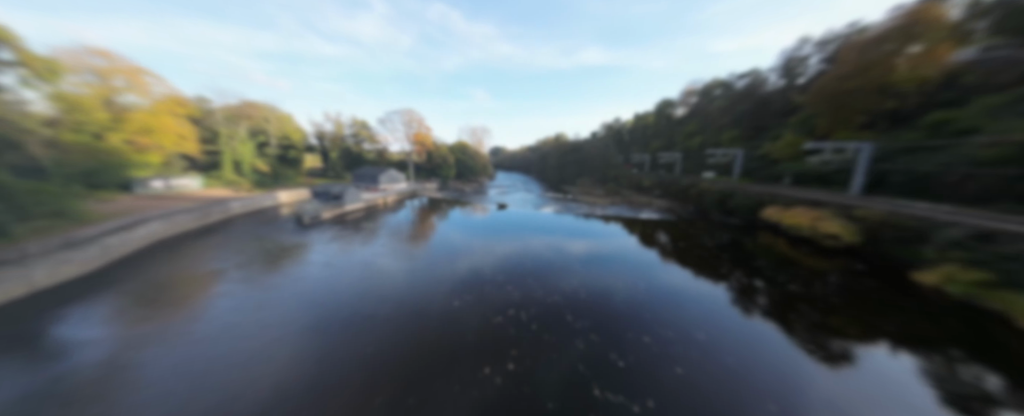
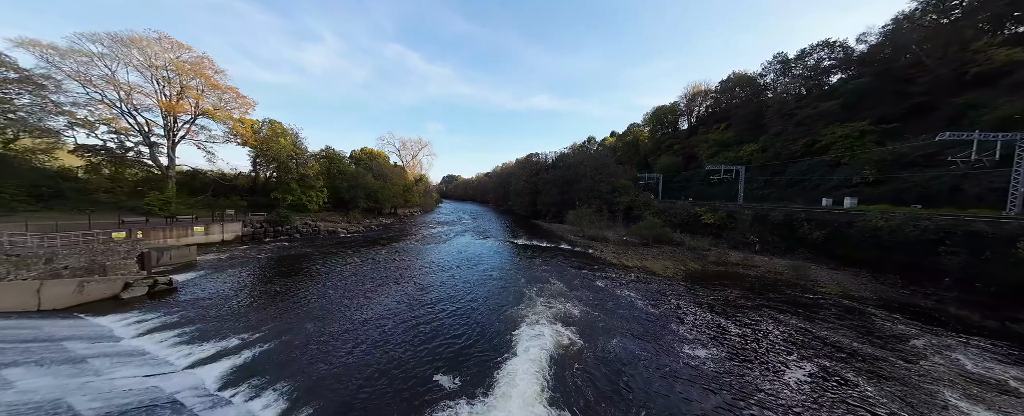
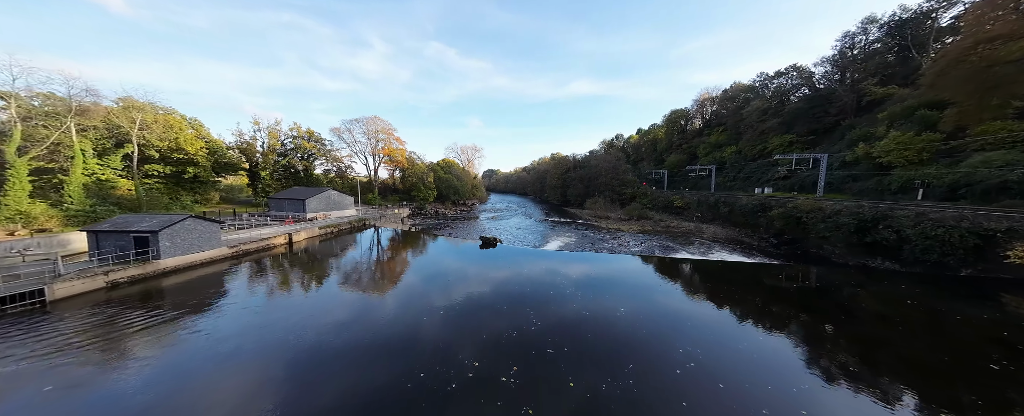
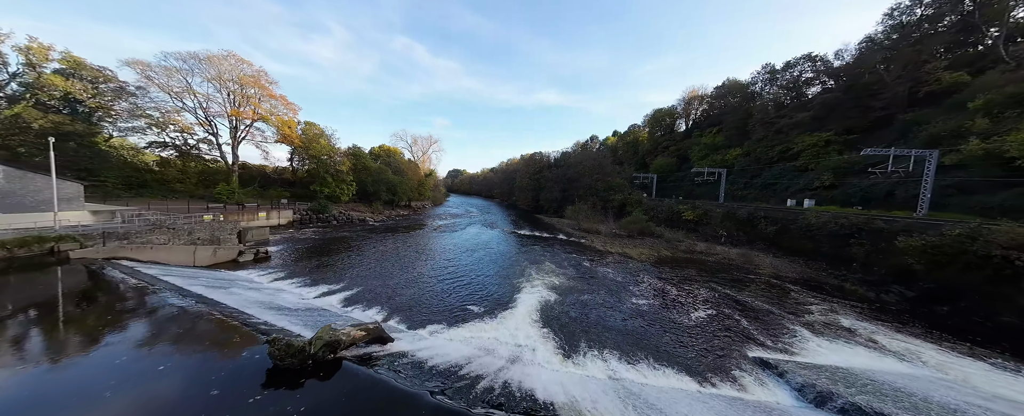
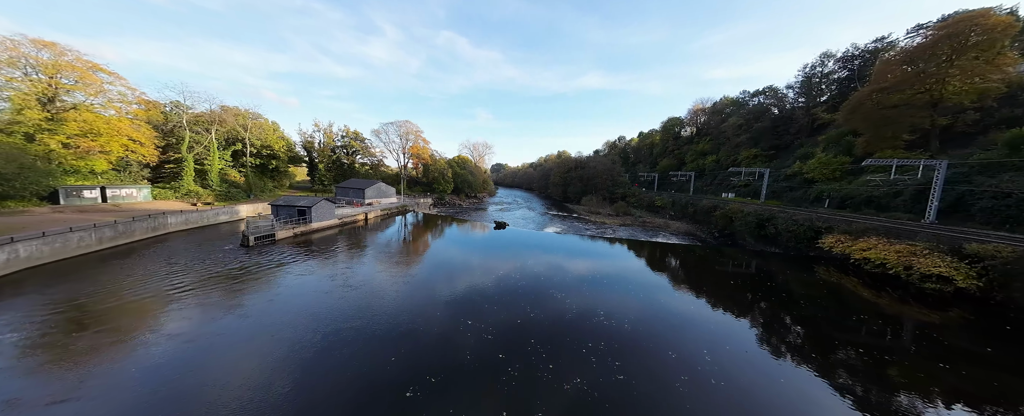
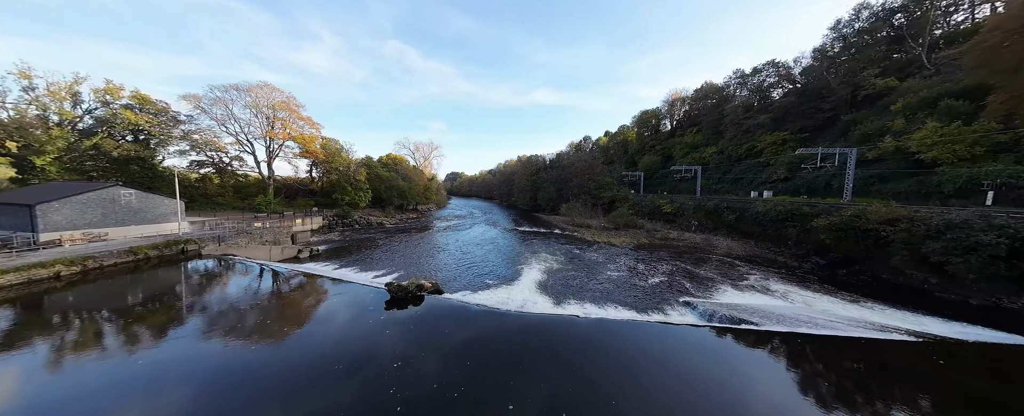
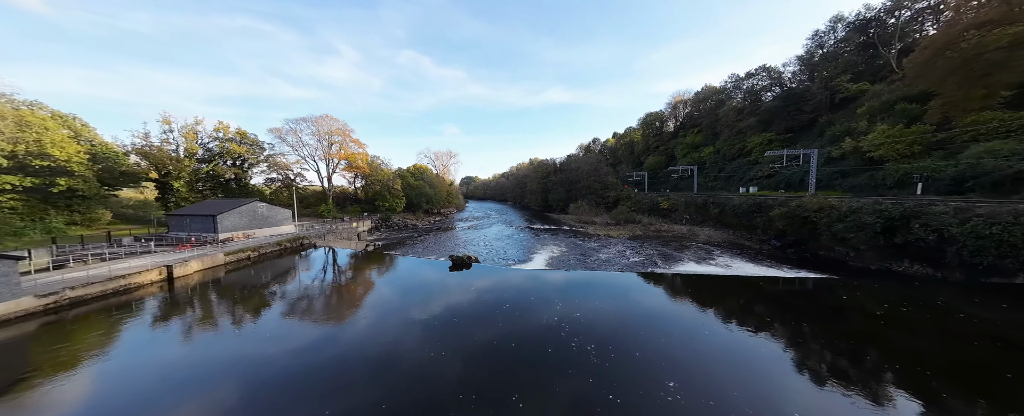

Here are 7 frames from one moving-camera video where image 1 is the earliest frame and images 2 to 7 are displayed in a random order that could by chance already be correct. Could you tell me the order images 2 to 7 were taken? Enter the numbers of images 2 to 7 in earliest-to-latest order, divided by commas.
5, 3, 7, 6, 4, 2
